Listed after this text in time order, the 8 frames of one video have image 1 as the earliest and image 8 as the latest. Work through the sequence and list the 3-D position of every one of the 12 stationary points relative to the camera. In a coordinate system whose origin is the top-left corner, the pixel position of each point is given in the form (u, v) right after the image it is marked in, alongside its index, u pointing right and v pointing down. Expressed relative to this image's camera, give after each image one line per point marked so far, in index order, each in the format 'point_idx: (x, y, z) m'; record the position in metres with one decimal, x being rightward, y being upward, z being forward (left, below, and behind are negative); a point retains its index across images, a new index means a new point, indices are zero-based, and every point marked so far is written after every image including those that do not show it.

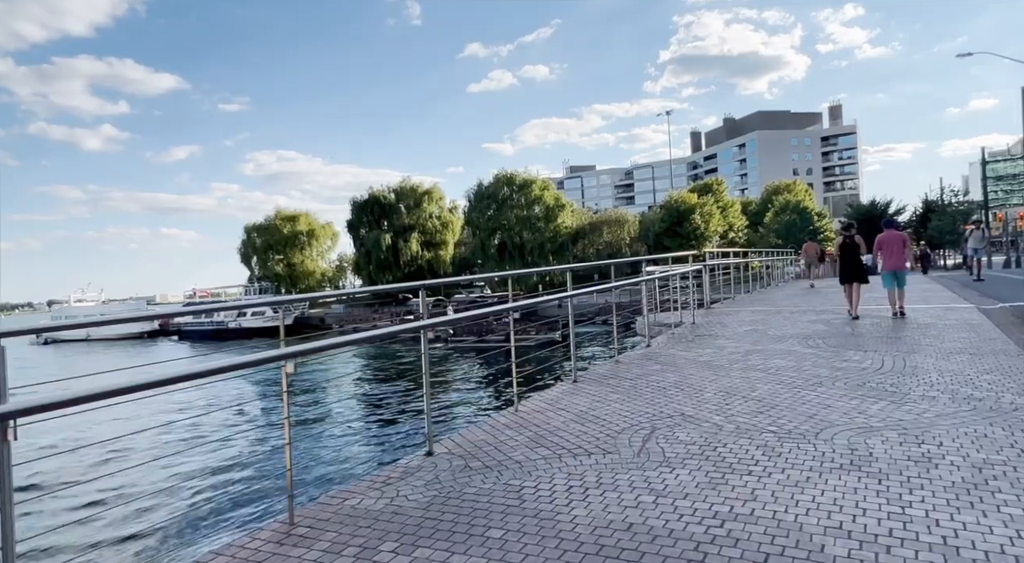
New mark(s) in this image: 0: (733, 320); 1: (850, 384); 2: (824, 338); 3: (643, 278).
0: (+4.3, -0.8, +12.2) m
1: (+3.5, -1.1, +6.3) m
2: (+4.7, -0.9, +9.3) m
3: (+2.5, +0.1, +11.3) m
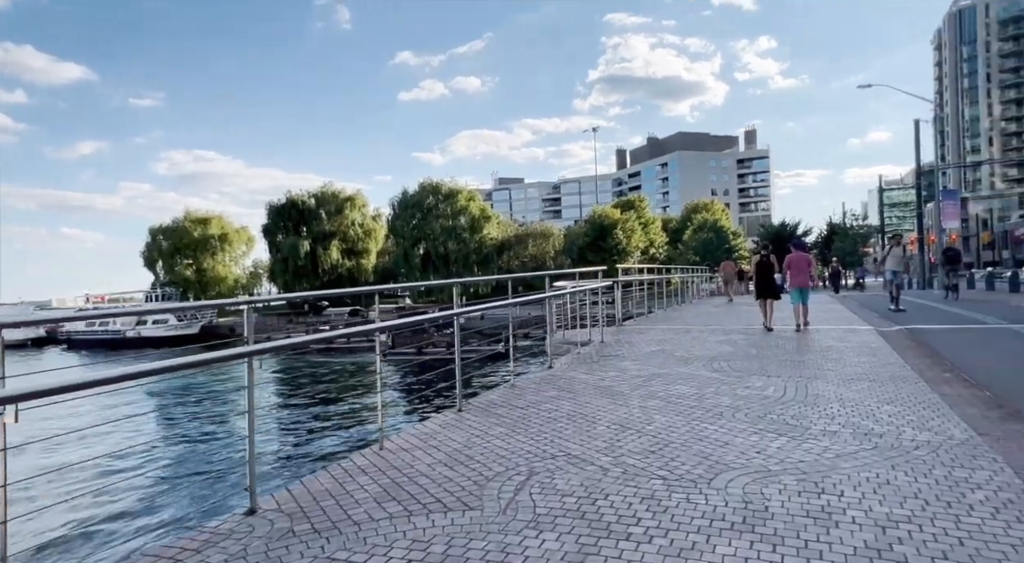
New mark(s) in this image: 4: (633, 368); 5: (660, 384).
0: (+2.4, -1.1, +11.8) m
1: (+2.3, -1.3, +5.9) m
2: (+3.2, -1.1, +9.0) m
3: (+0.8, -0.2, +10.7) m
4: (+1.7, -1.2, +8.9) m
5: (+1.8, -1.3, +7.5) m
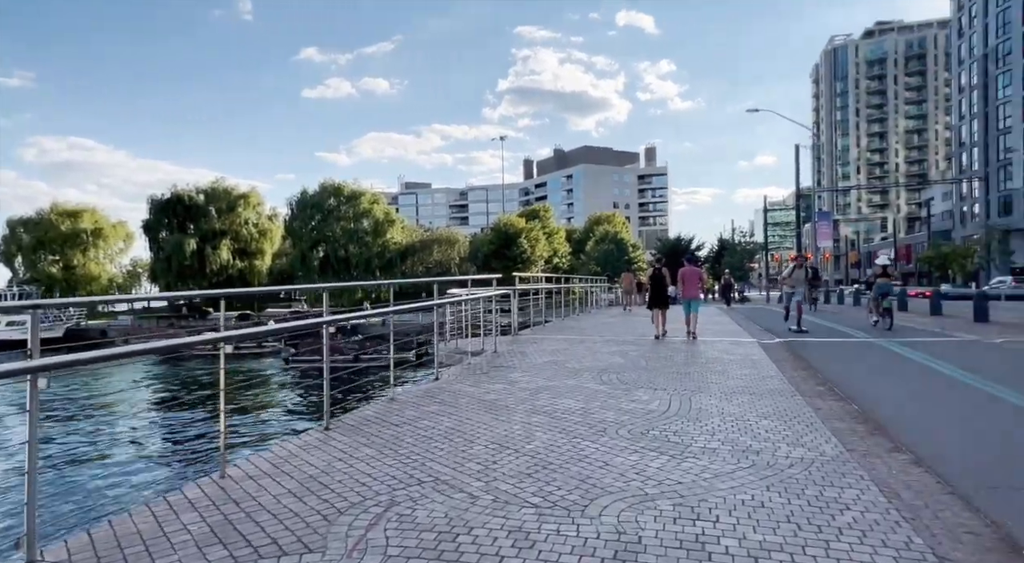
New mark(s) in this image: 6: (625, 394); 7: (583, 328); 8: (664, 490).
0: (+0.4, -1.3, +11.6) m
1: (+1.1, -1.4, +5.7) m
2: (+1.5, -1.3, +8.9) m
3: (-1.1, -0.3, +10.3) m
4: (+0.1, -1.4, +8.6) m
5: (+0.4, -1.4, +7.3) m
6: (+1.4, -1.3, +7.4) m
7: (+2.0, -1.3, +17.2) m
8: (+1.0, -1.4, +4.2) m
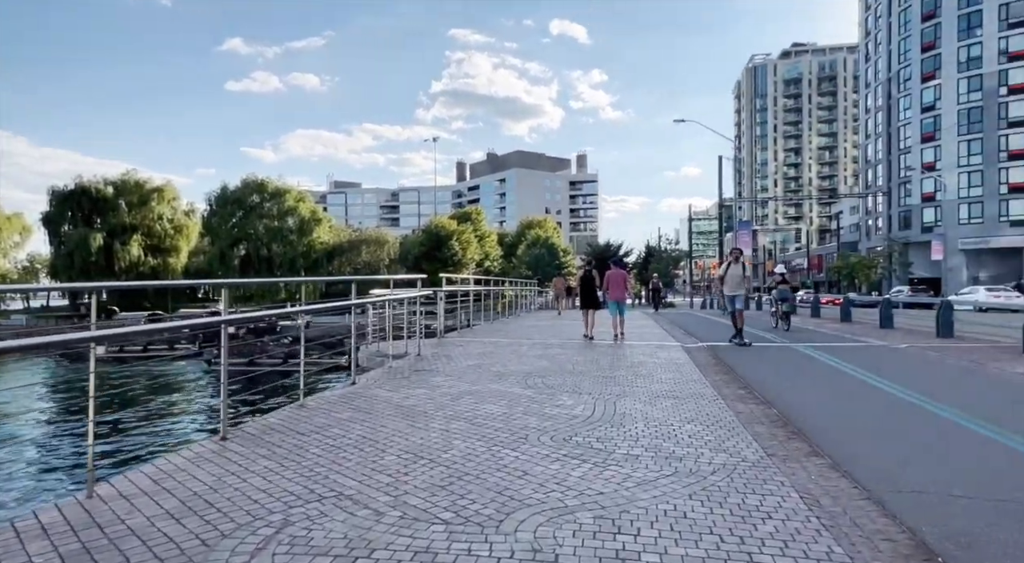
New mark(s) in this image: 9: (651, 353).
0: (-1.0, -1.3, +11.2) m
1: (+0.4, -1.4, +5.4) m
2: (+0.5, -1.3, +8.7) m
3: (-2.3, -0.3, +9.8) m
4: (-0.9, -1.4, +8.2) m
5: (-0.5, -1.4, +6.9) m
6: (+0.4, -1.4, +7.2) m
7: (0.0, -1.4, +17.0) m
8: (+0.5, -1.4, +3.9) m
9: (+2.5, -1.3, +11.2) m
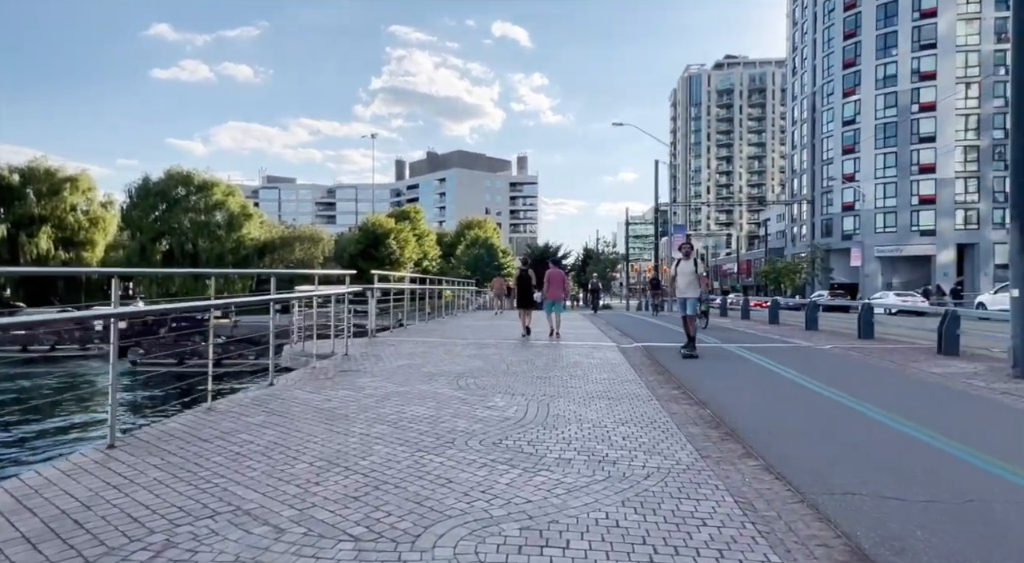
0: (-2.1, -1.2, +10.8) m
1: (-0.2, -1.3, +5.1) m
2: (-0.5, -1.3, +8.4) m
3: (-3.3, -0.2, +9.2) m
4: (-1.8, -1.3, +7.8) m
5: (-1.3, -1.3, +6.5) m
6: (-0.3, -1.3, +6.9) m
7: (-1.8, -1.3, +16.6) m
8: (0.0, -1.3, +3.6) m
9: (+1.3, -1.3, +11.1) m
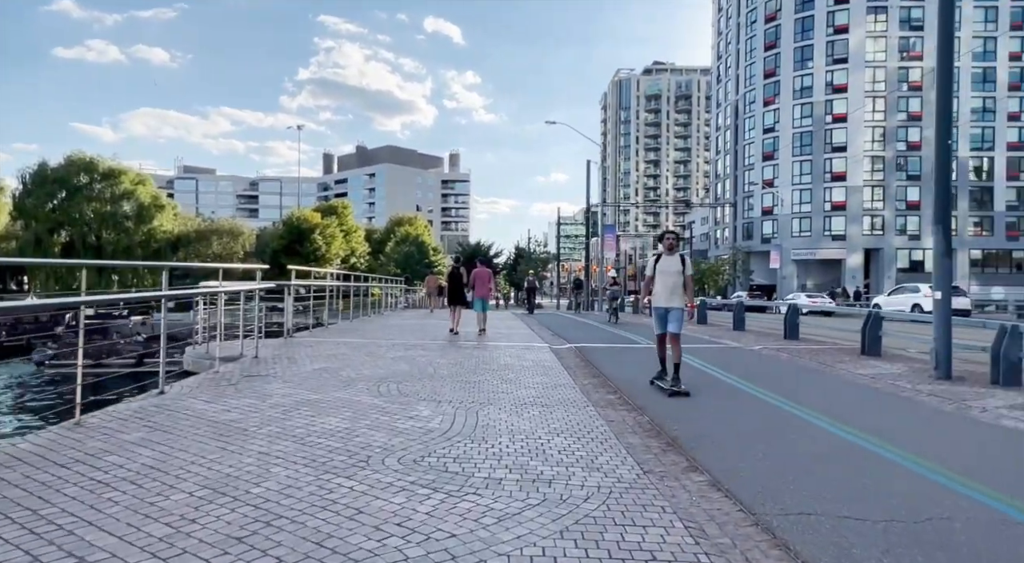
0: (-3.3, -1.2, +9.9) m
1: (-0.8, -1.3, +4.5) m
2: (-1.4, -1.2, +7.7) m
3: (-4.3, -0.2, +8.2) m
4: (-2.6, -1.2, +7.0) m
5: (-2.0, -1.3, +5.8) m
6: (-1.1, -1.3, +6.2) m
7: (-3.6, -1.2, +15.8) m
8: (-0.4, -1.3, +3.1) m
9: (+0.1, -1.3, +10.6) m
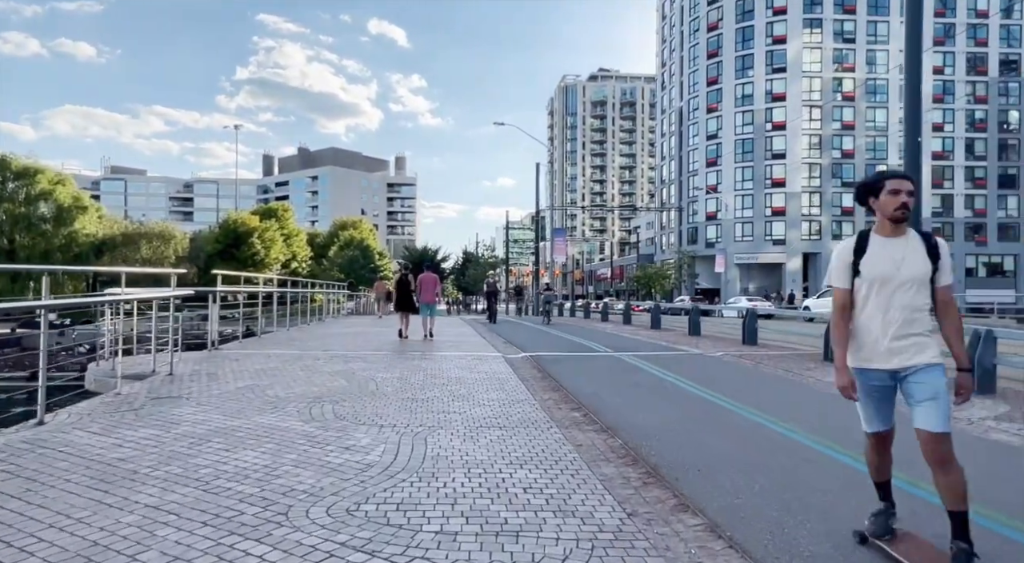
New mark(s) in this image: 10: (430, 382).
0: (-4.0, -1.3, +8.8) m
1: (-1.0, -1.3, +3.6) m
2: (-1.9, -1.3, +6.8) m
3: (-4.8, -0.2, +7.0) m
4: (-3.1, -1.3, +5.9) m
5: (-2.3, -1.3, +4.8) m
6: (-1.5, -1.3, +5.3) m
7: (-4.8, -1.4, +14.6) m
8: (-0.5, -1.3, +2.2) m
9: (-0.7, -1.3, +9.8) m
10: (-1.1, -1.3, +8.2) m
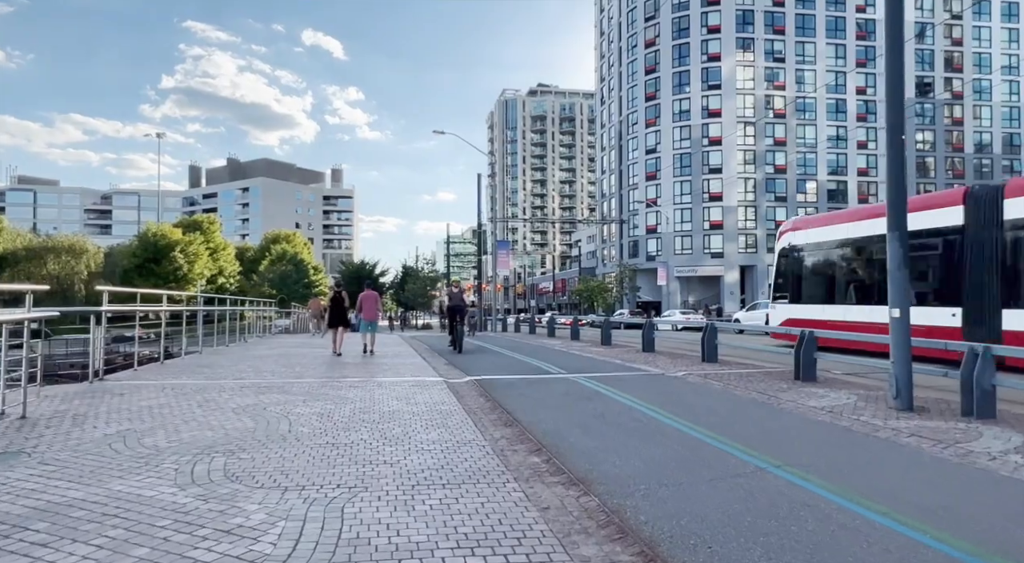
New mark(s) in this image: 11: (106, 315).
0: (-4.7, -1.5, +7.1) m
1: (-1.2, -1.4, +2.3) m
2: (-2.4, -1.5, +5.3) m
3: (-5.3, -0.4, +5.3) m
4: (-3.5, -1.4, +4.3) m
5: (-2.6, -1.4, +3.3) m
6: (-1.8, -1.4, +3.9) m
7: (-6.0, -1.7, +12.8) m
8: (-0.6, -1.4, +0.9) m
9: (-1.4, -1.6, +8.4) m
10: (-1.7, -1.5, +6.8) m
11: (-6.3, -0.6, +9.7) m
